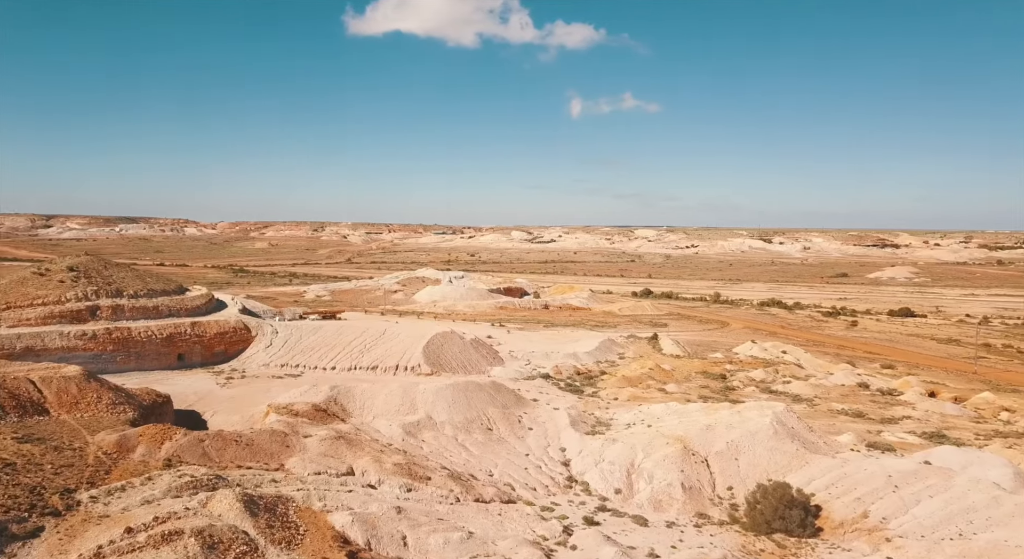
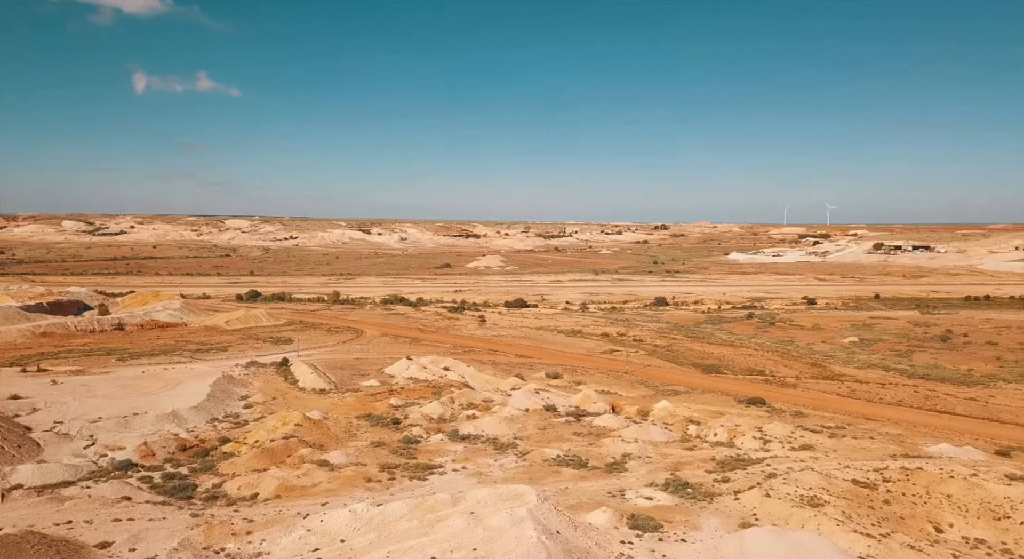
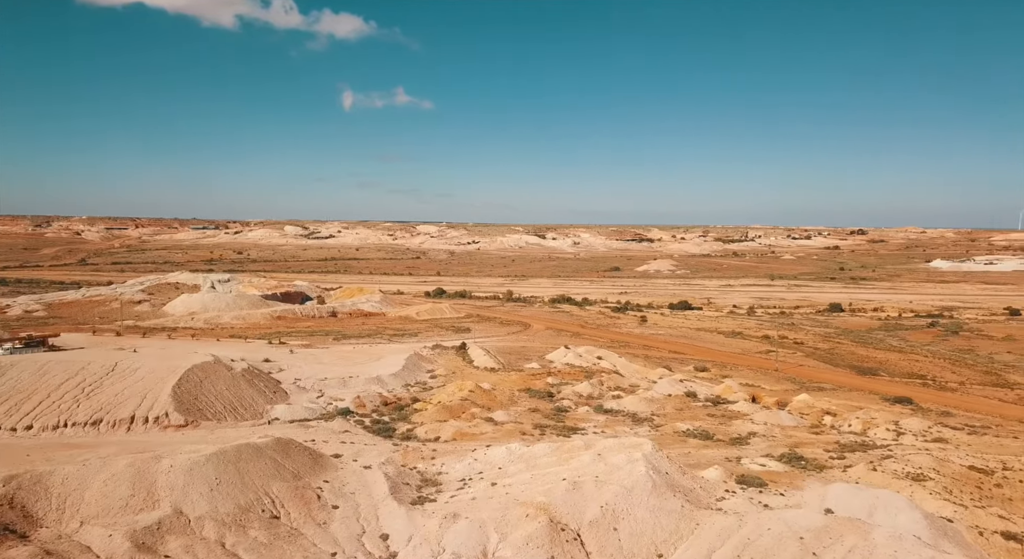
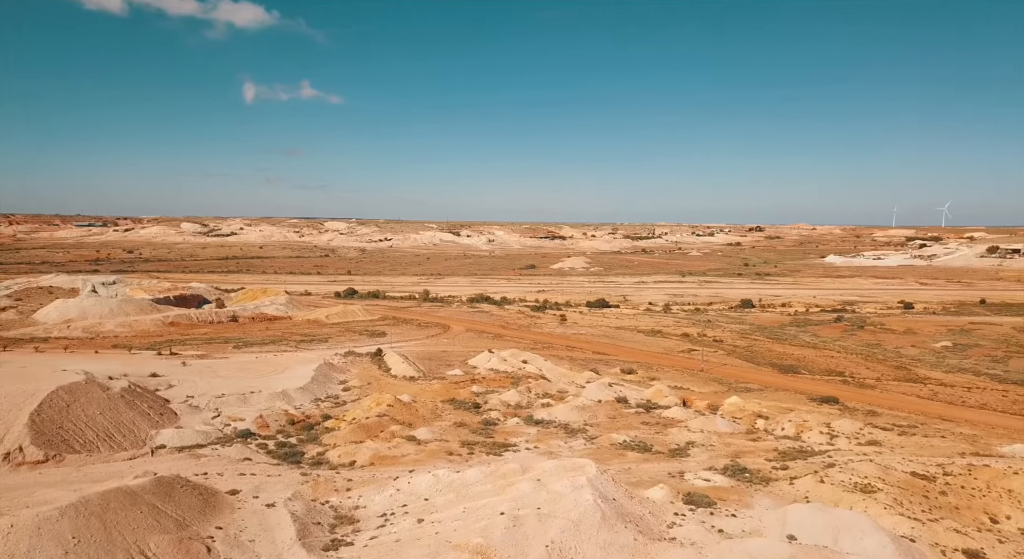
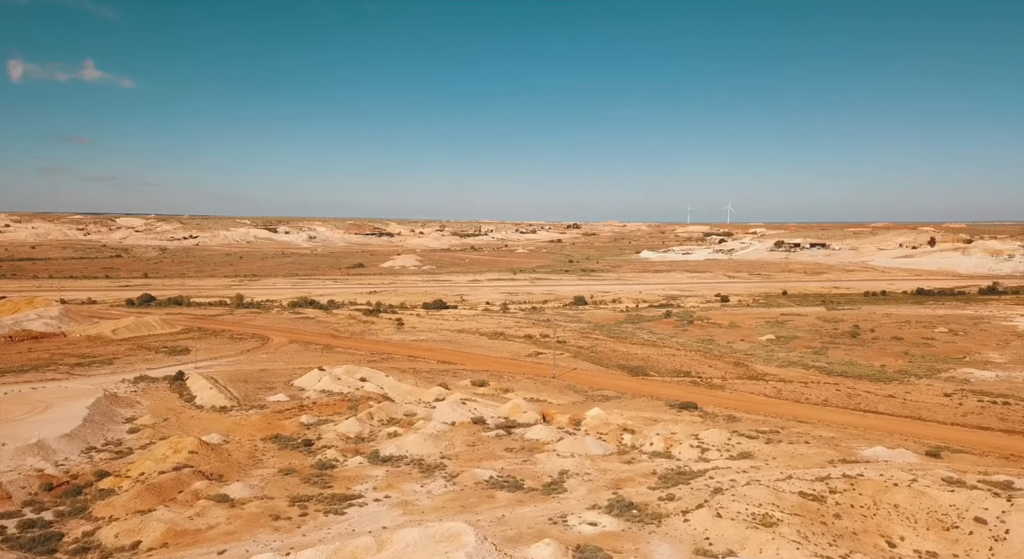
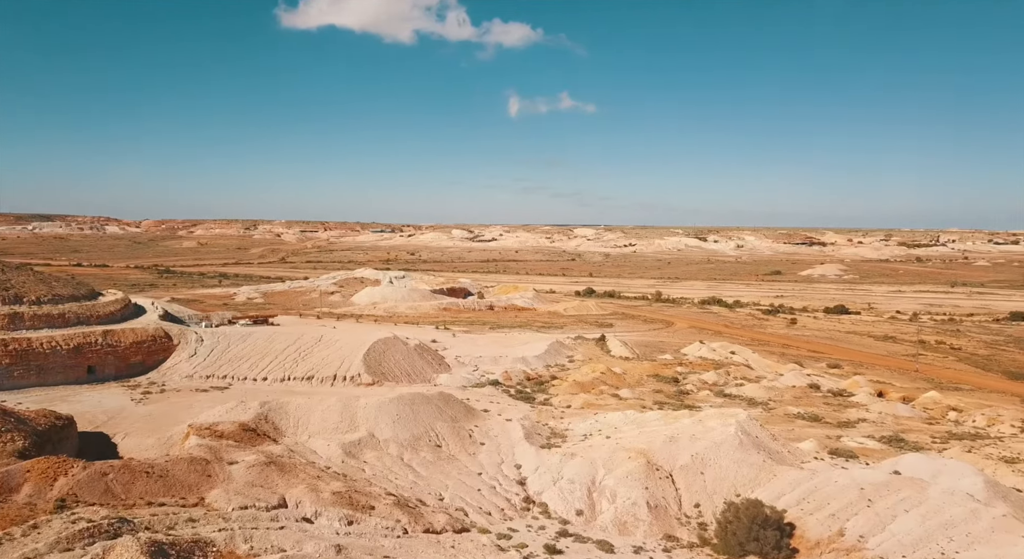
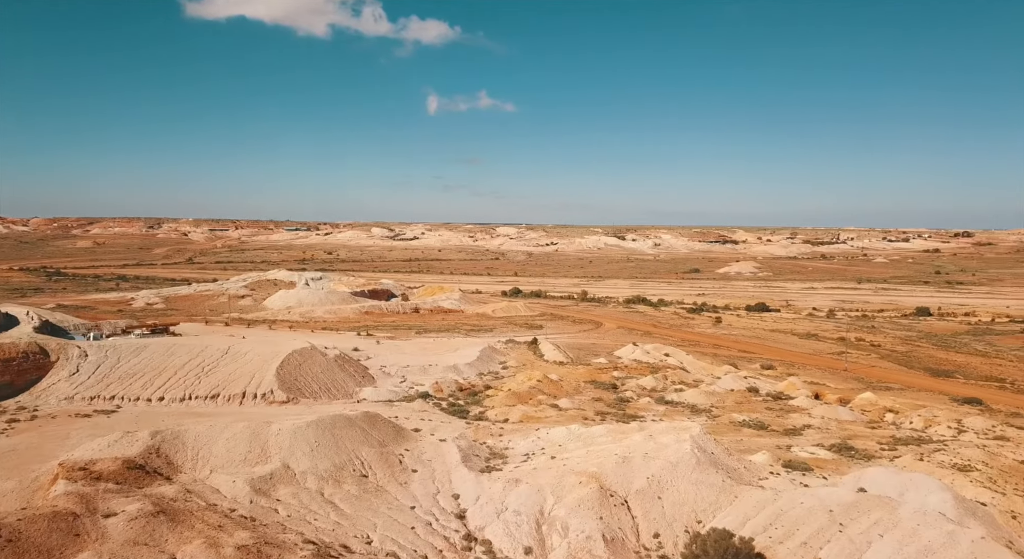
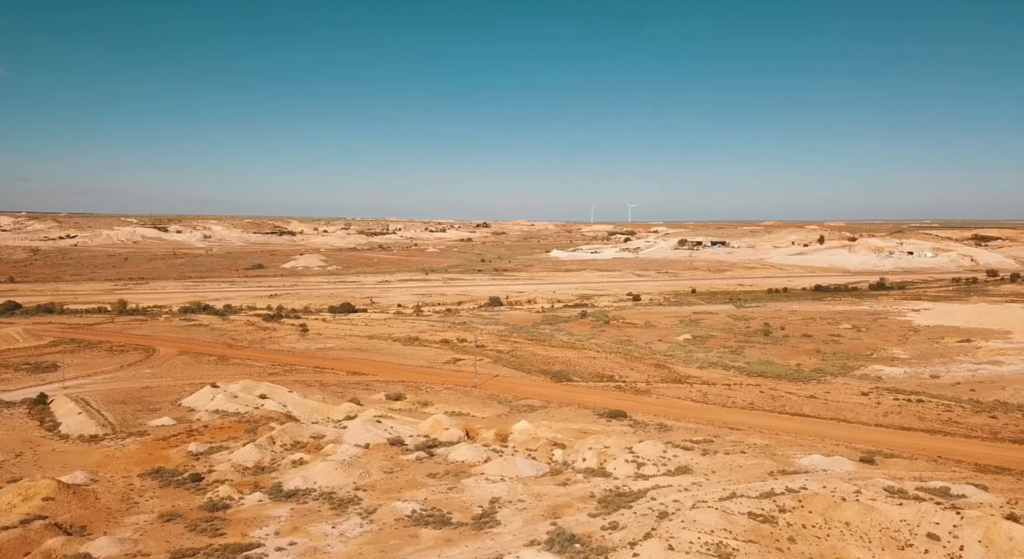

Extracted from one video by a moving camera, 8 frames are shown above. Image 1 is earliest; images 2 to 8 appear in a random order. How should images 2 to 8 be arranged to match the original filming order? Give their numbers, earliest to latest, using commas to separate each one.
6, 7, 3, 4, 2, 5, 8
